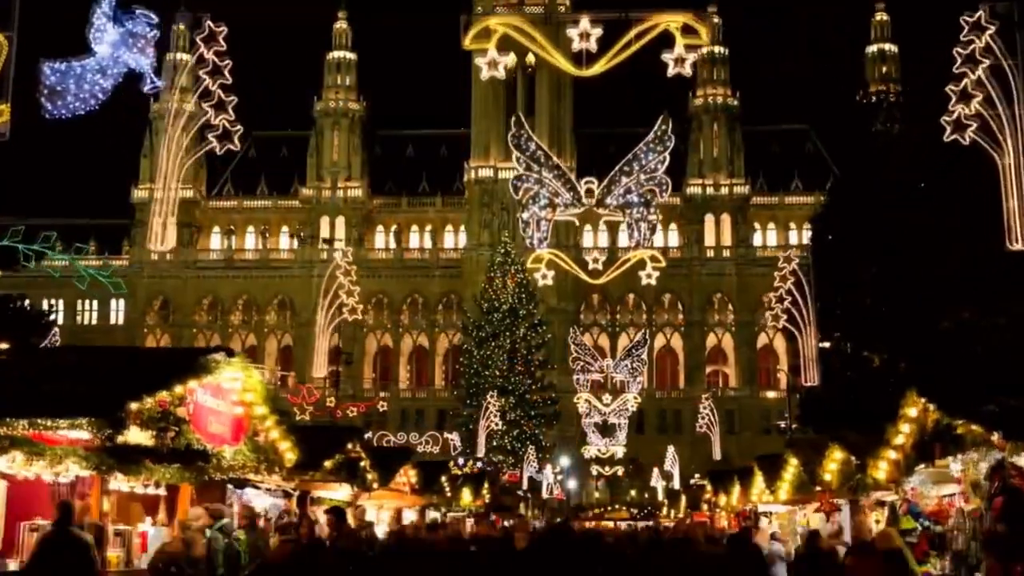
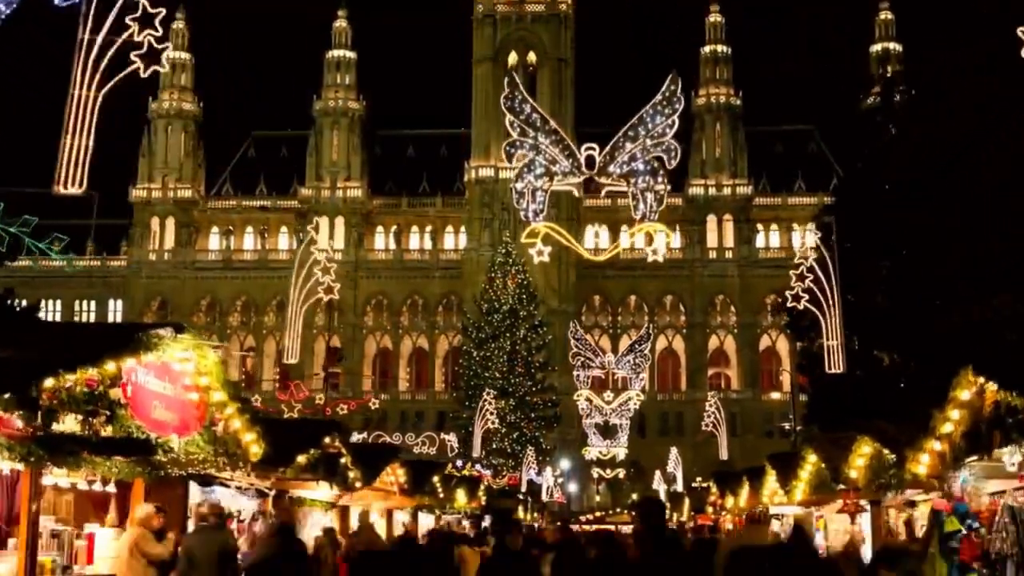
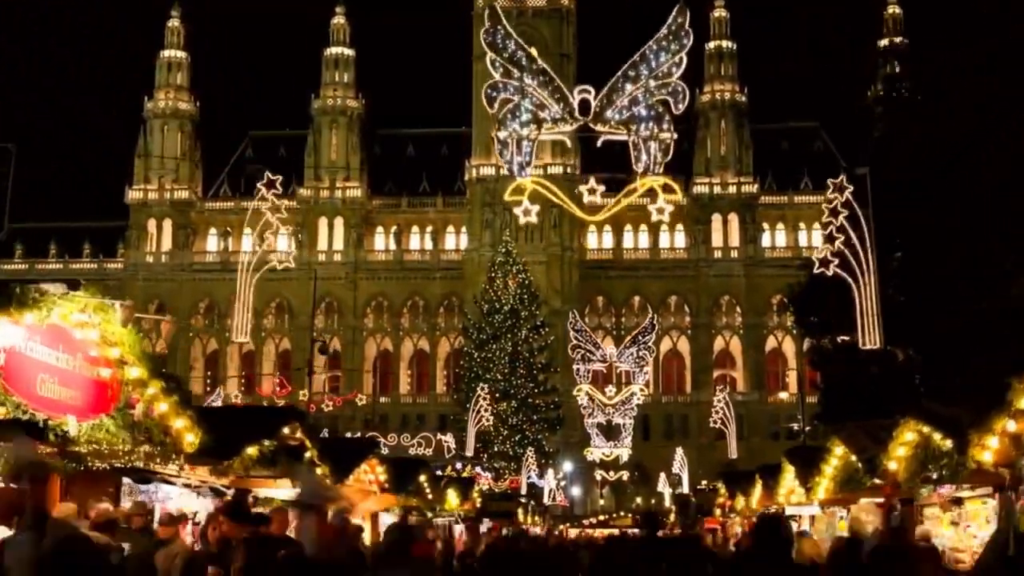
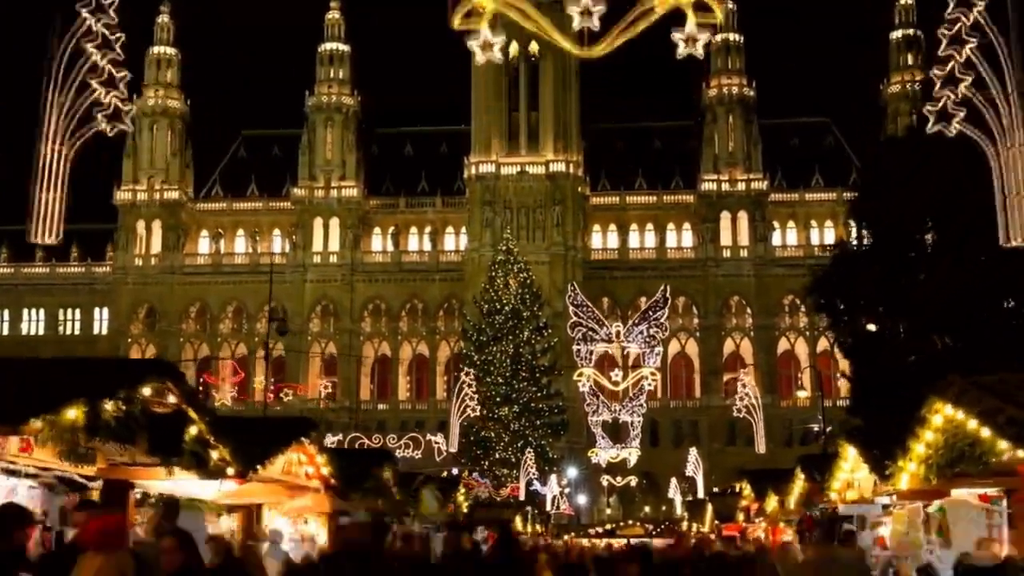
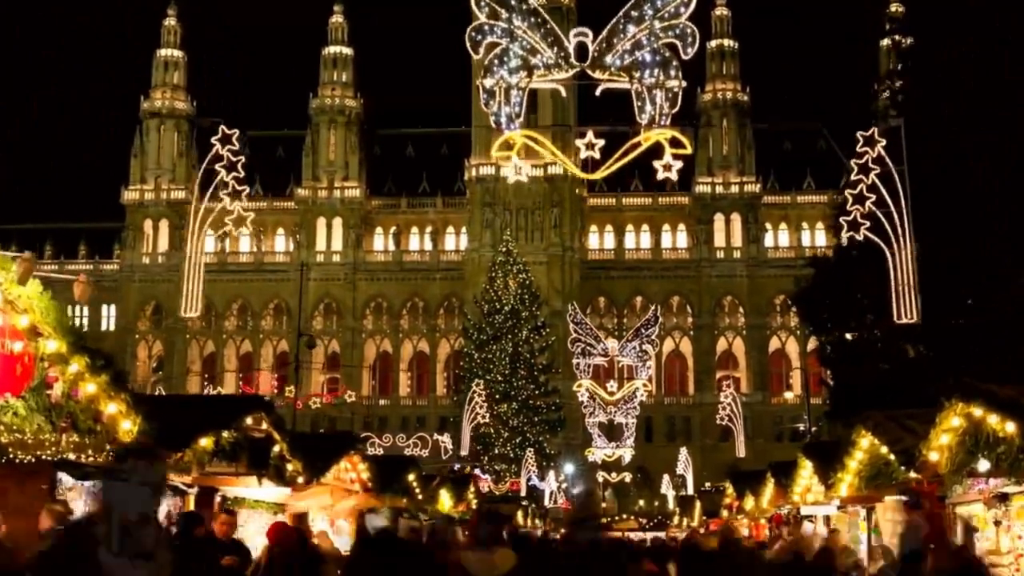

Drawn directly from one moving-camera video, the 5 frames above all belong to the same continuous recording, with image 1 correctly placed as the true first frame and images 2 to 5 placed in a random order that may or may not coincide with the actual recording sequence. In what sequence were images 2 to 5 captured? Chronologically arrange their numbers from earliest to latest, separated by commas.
2, 3, 5, 4
